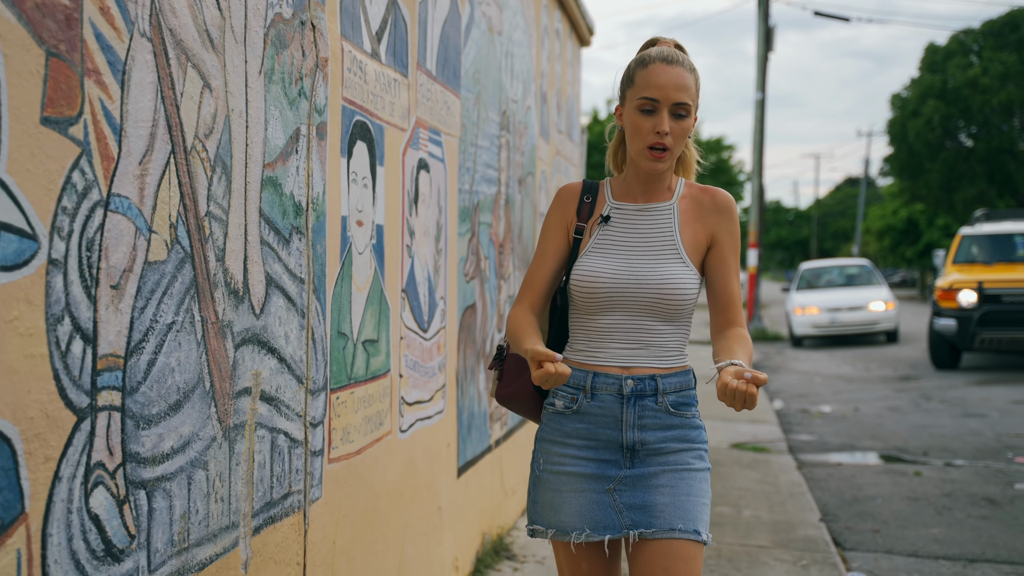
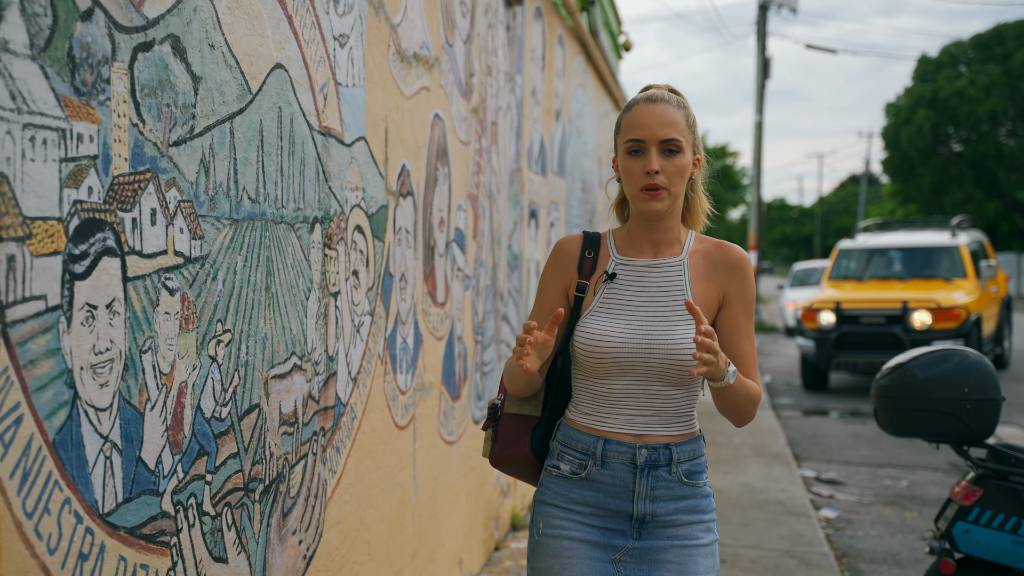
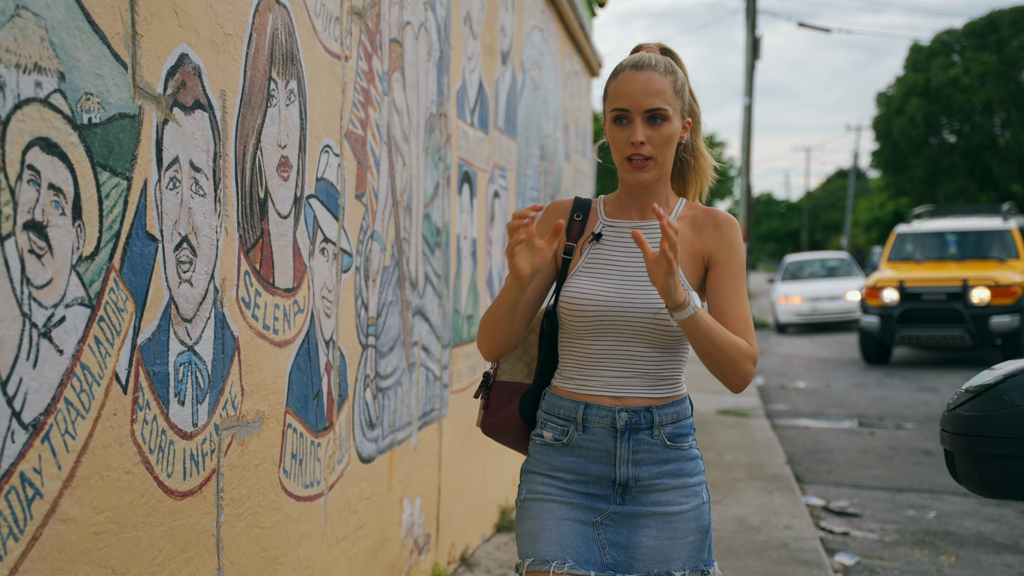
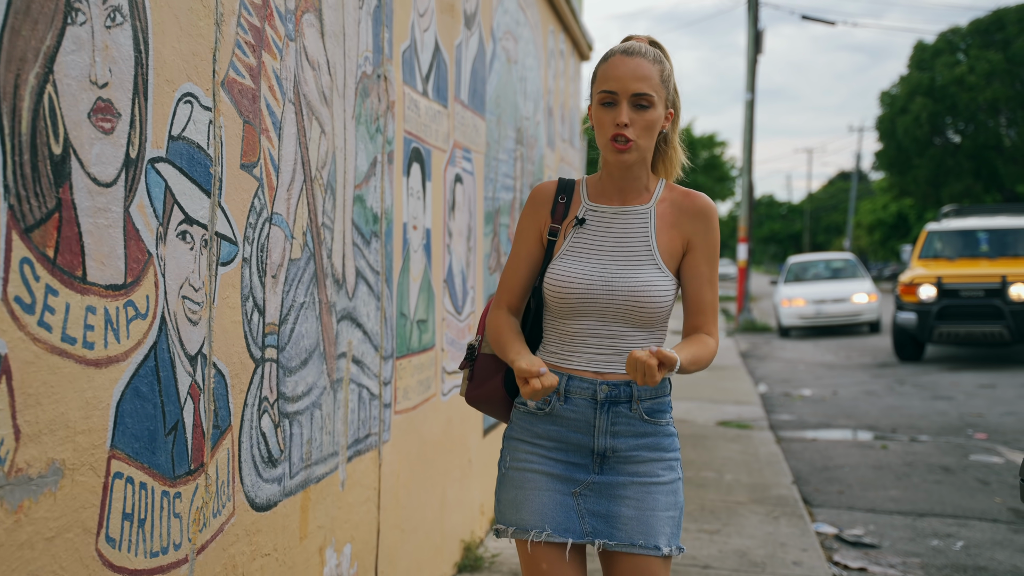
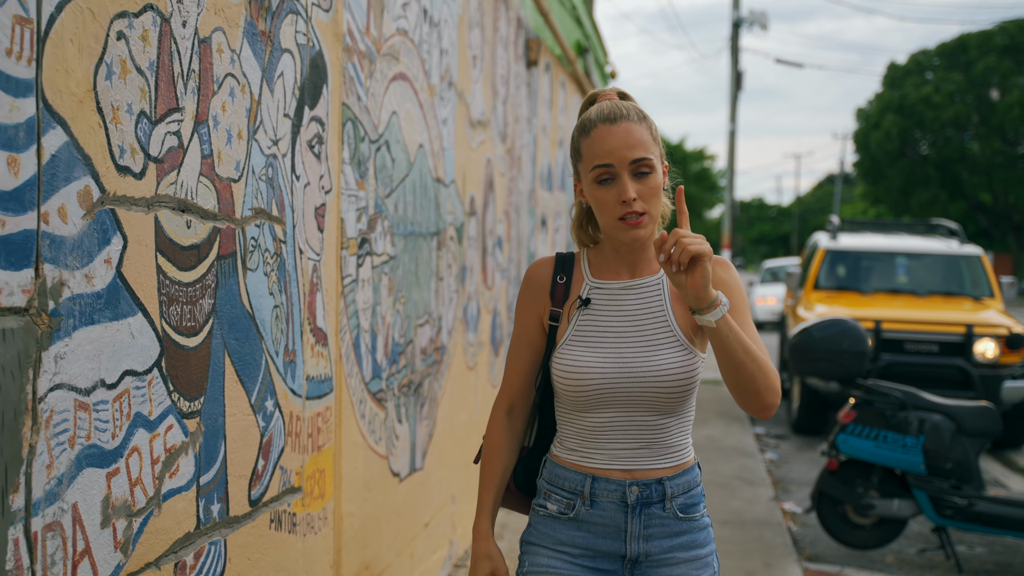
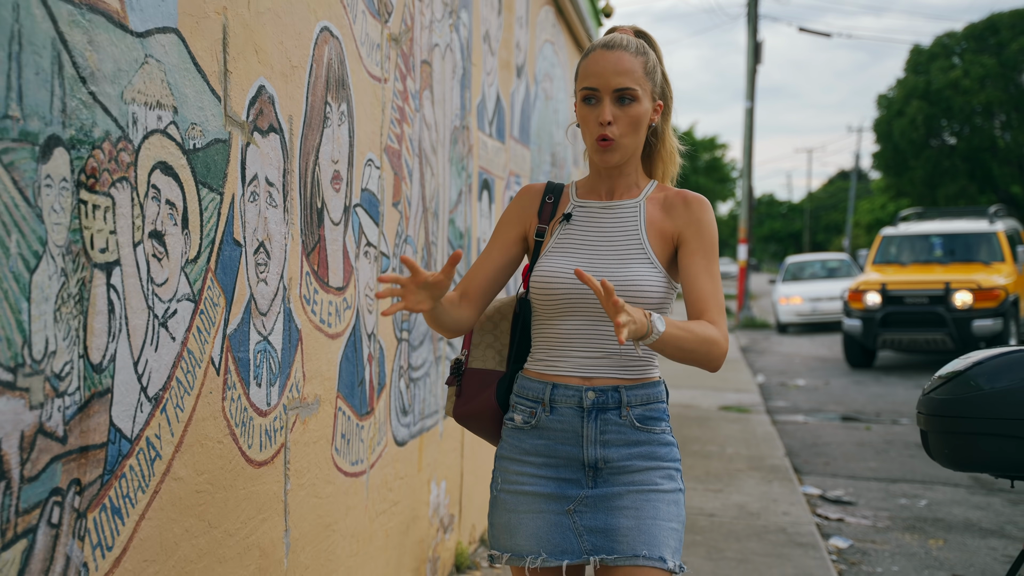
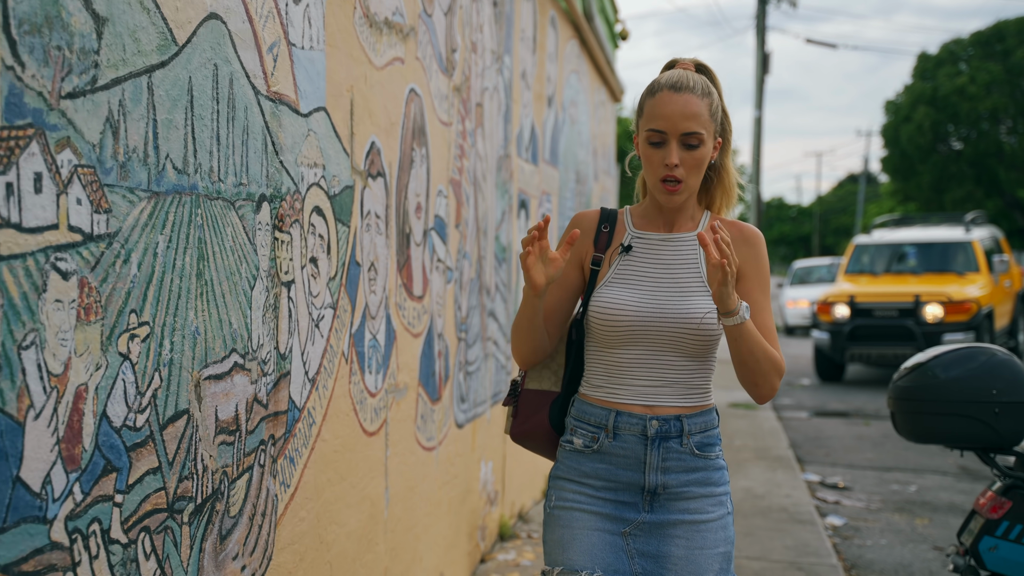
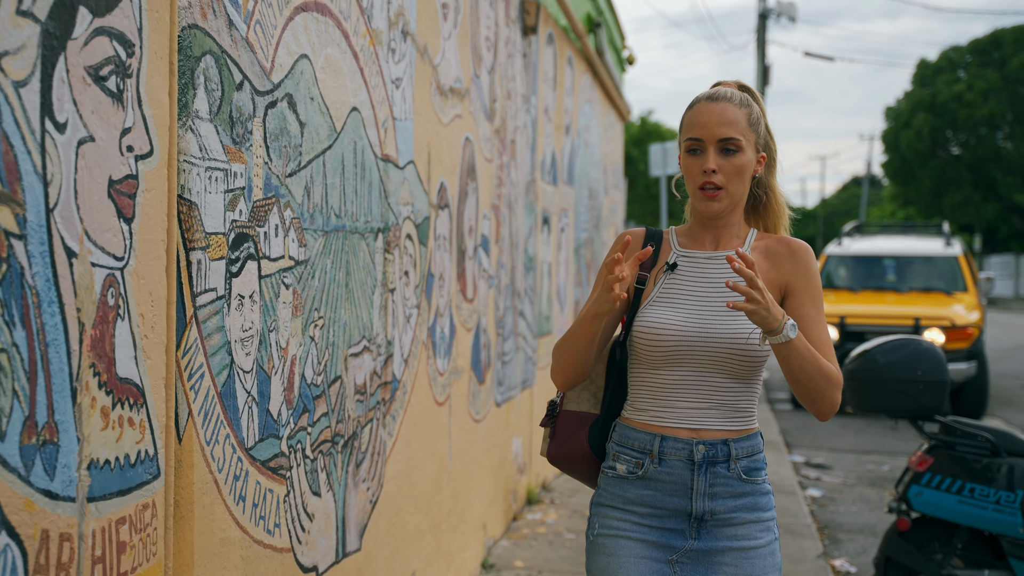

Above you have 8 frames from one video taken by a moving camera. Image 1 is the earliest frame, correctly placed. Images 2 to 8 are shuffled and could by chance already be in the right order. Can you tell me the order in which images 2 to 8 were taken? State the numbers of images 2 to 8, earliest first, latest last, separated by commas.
4, 3, 6, 7, 2, 8, 5
